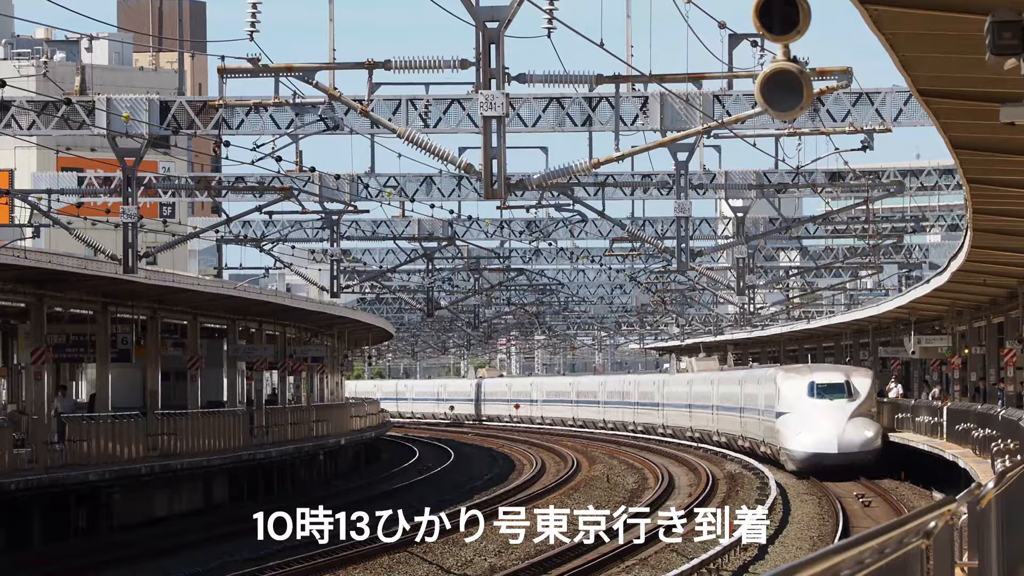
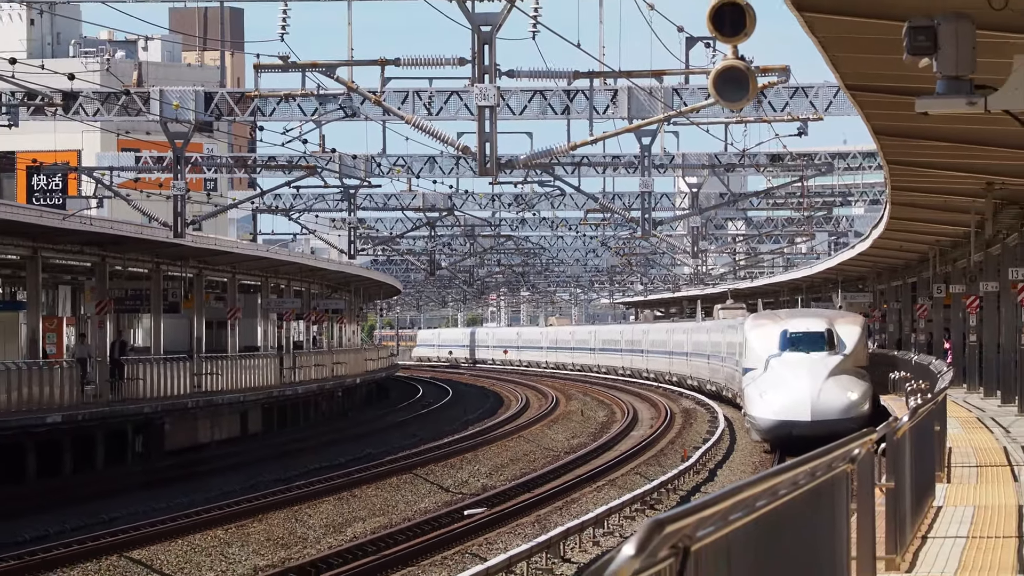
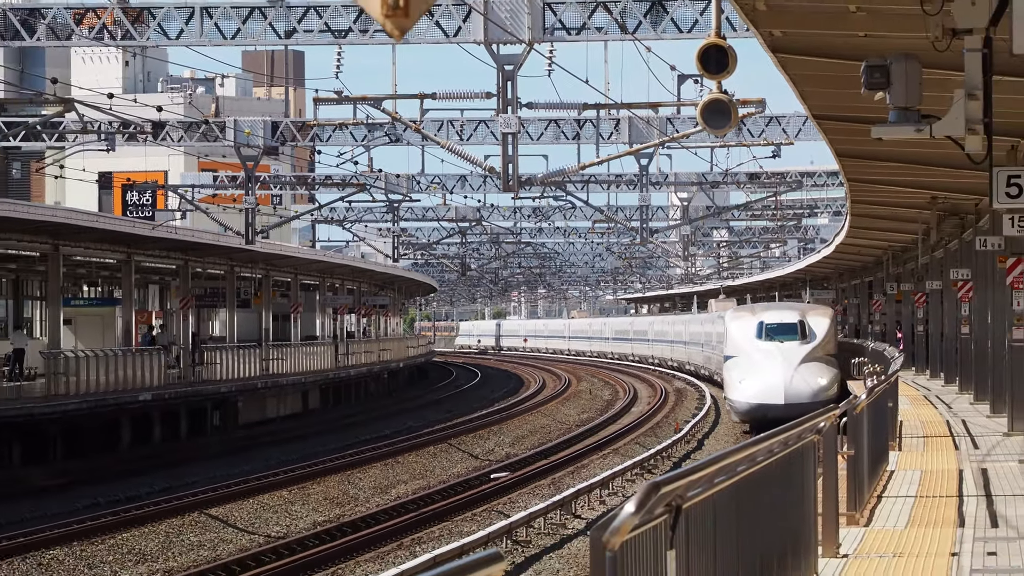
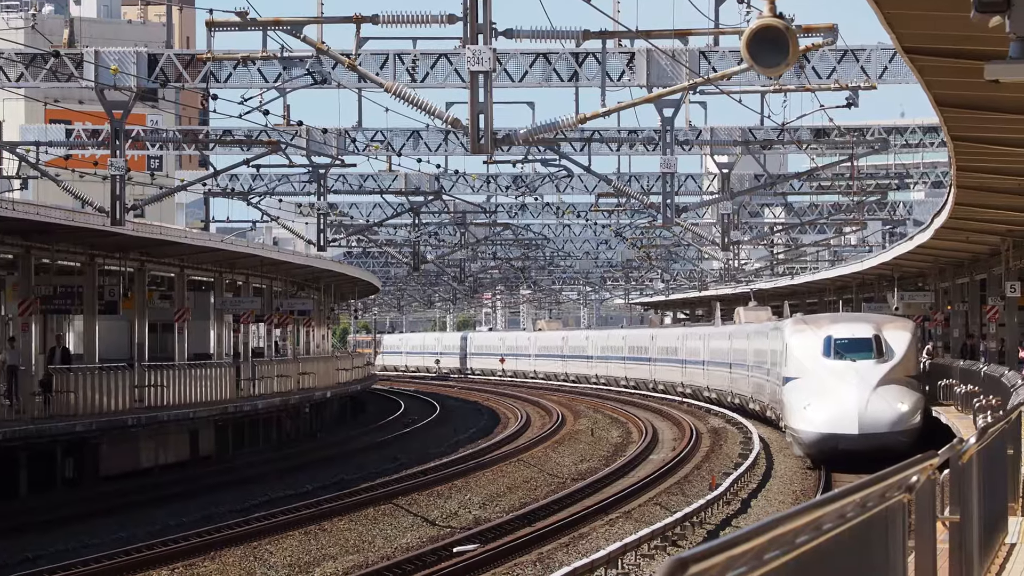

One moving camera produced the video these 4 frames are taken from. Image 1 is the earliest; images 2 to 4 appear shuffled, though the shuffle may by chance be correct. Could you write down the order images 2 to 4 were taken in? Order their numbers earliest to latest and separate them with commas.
4, 2, 3
